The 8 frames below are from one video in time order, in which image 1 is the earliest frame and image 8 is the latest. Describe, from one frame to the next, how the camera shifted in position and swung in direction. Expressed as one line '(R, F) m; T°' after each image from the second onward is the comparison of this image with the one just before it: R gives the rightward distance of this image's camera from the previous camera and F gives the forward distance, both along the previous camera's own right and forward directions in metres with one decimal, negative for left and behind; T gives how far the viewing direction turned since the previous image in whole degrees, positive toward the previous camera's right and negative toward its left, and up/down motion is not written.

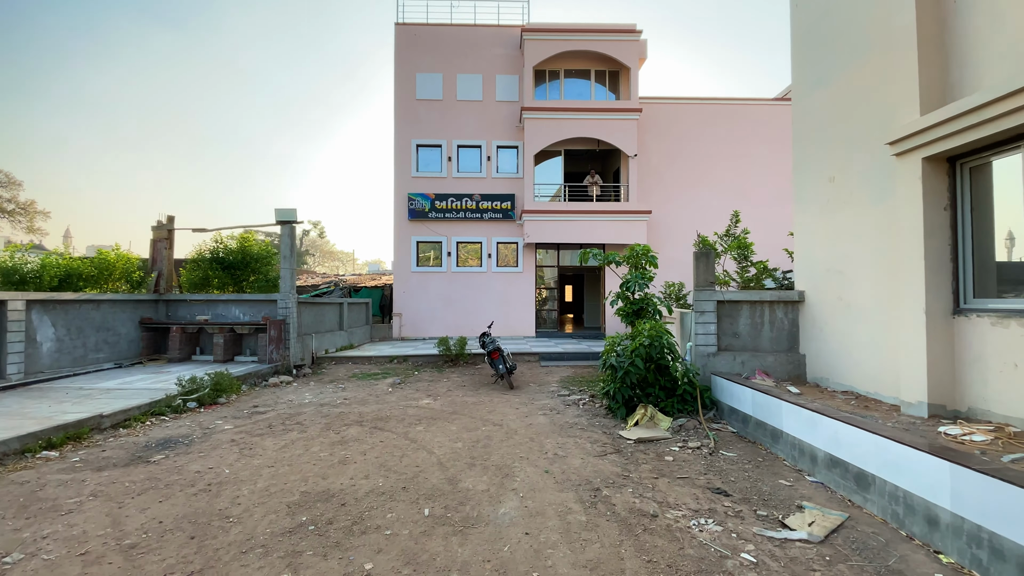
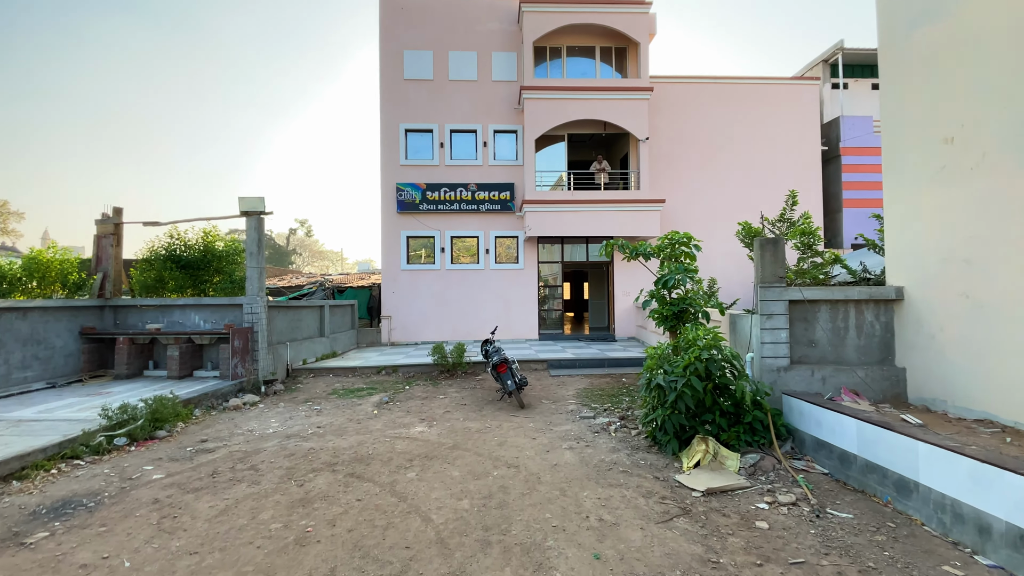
(-0.2, +1.4) m; +1°
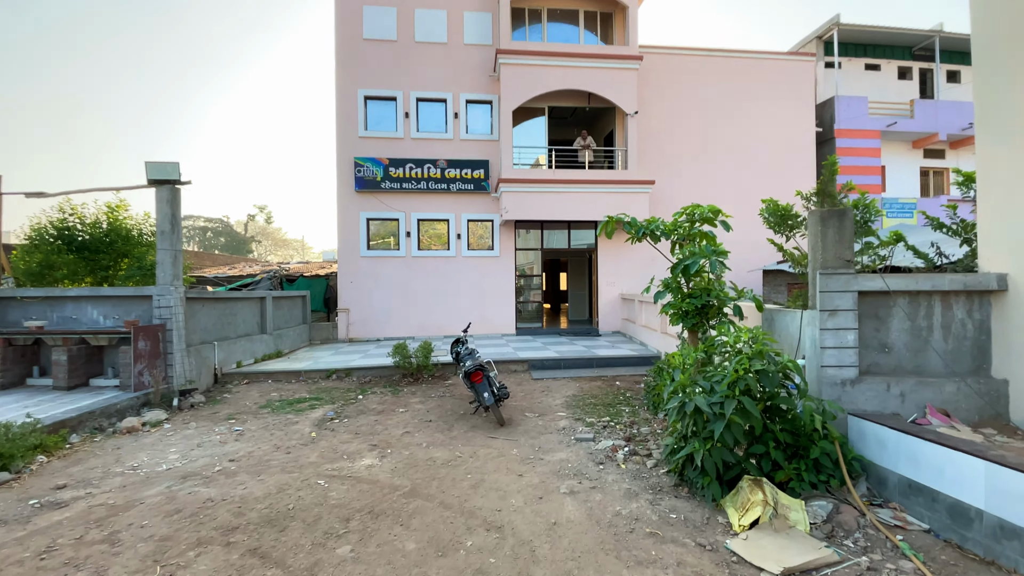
(-0.1, +1.4) m; +3°
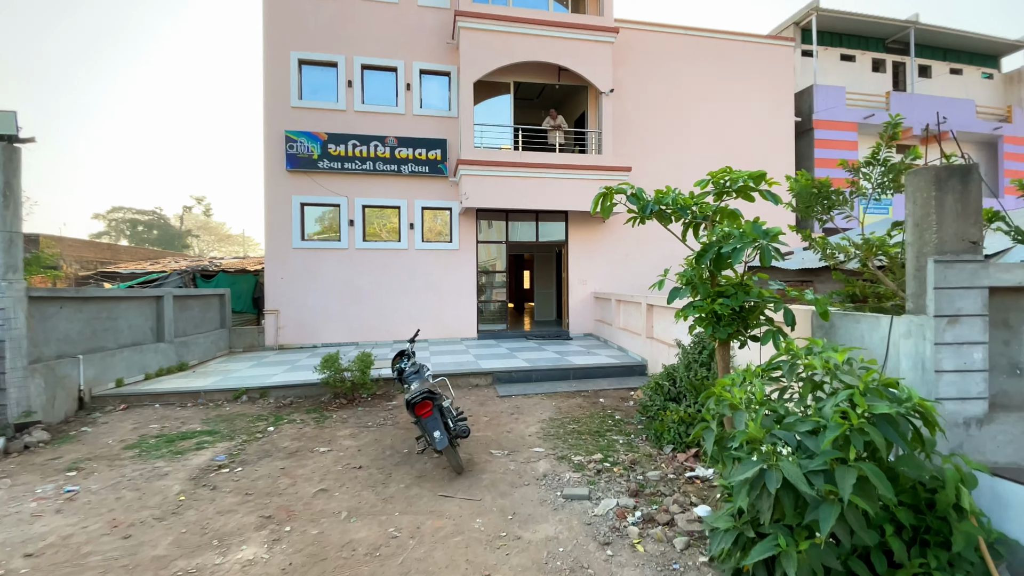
(0.0, +1.5) m; +5°
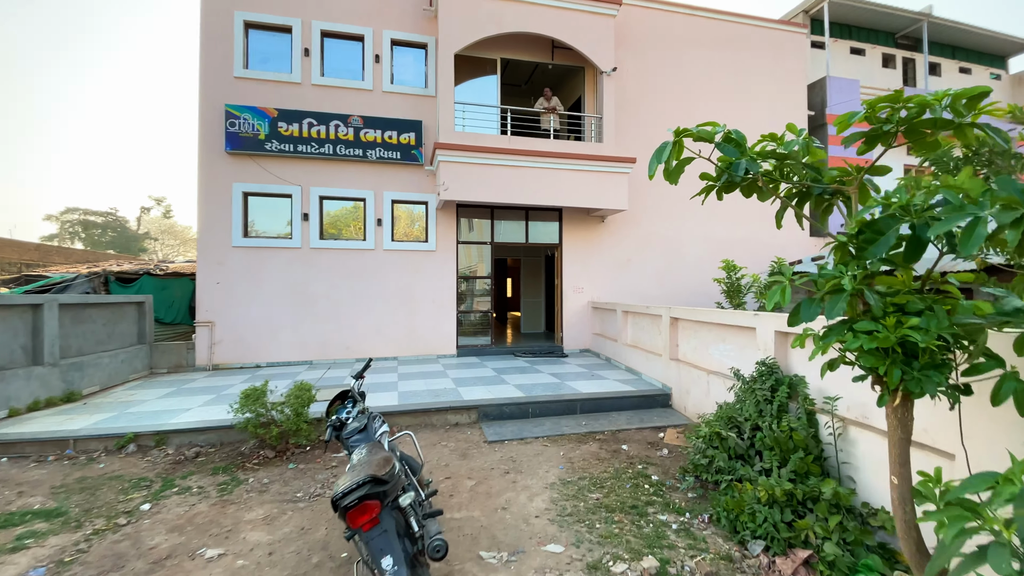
(-0.1, +1.6) m; +3°
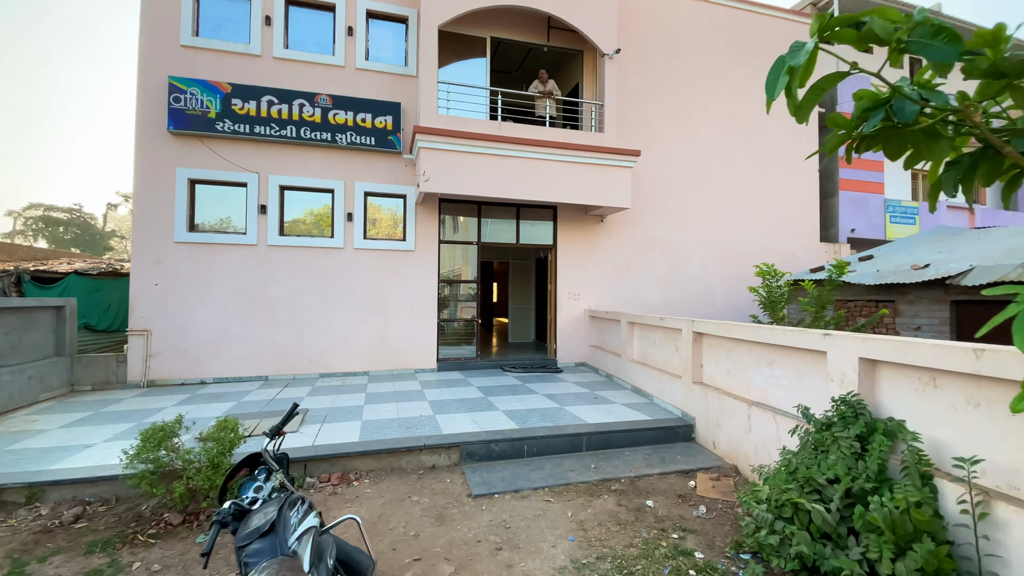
(-0.1, +1.0) m; +2°
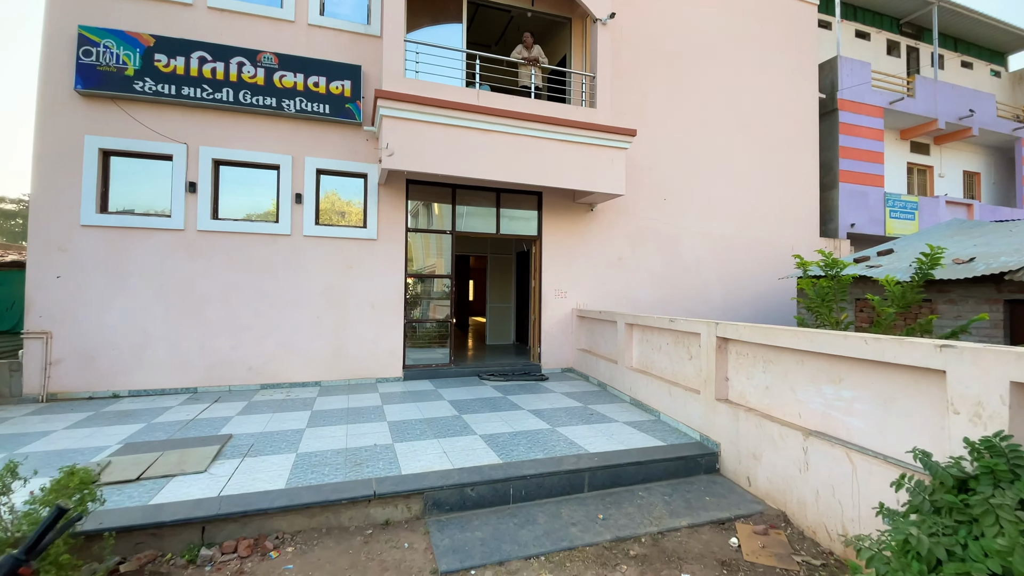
(0.0, +1.0) m; +3°
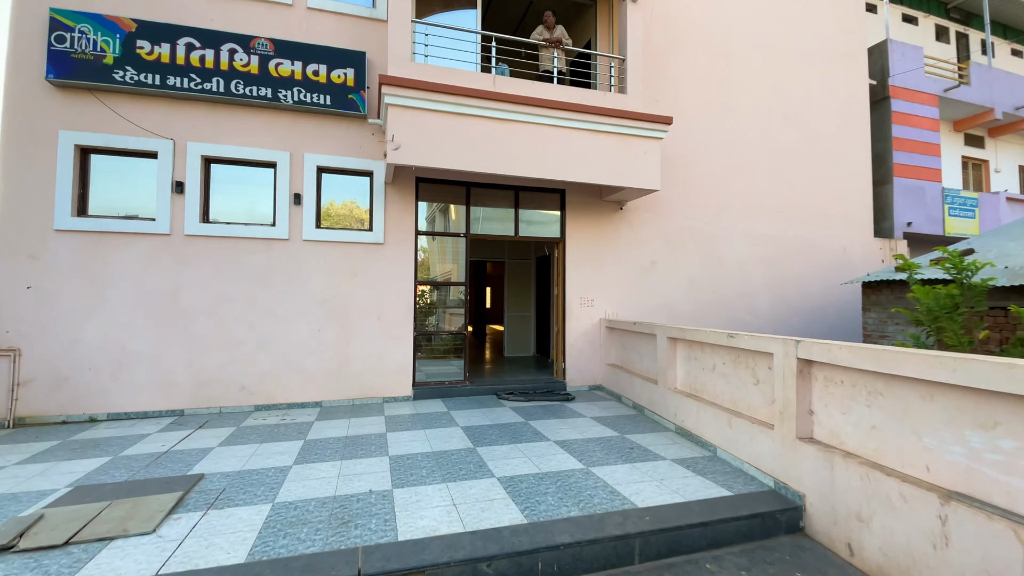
(-0.1, +0.8) m; -2°
